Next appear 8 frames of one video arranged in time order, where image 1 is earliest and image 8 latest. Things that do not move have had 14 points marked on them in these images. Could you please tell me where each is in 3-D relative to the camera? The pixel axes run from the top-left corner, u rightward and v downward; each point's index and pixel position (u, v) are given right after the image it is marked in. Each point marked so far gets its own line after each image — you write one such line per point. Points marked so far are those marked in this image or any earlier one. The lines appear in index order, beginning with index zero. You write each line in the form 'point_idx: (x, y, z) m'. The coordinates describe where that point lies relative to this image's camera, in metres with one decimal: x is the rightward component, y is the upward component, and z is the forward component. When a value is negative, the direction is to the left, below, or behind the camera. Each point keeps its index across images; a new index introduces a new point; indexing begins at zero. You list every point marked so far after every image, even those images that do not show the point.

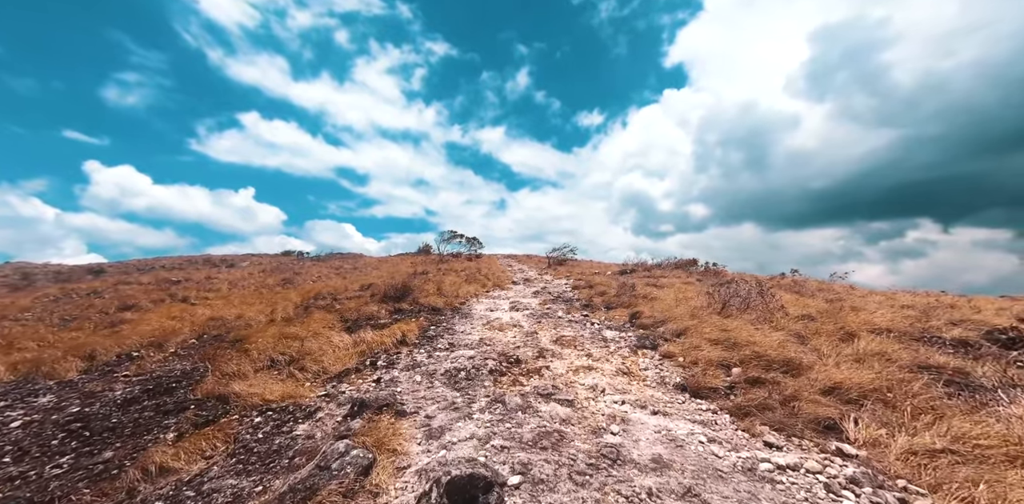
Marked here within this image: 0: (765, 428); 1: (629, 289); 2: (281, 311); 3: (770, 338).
0: (+3.8, -2.7, +5.7) m
1: (+5.7, -1.8, +18.2) m
2: (-10.6, -2.7, +17.2) m
3: (+6.7, -2.2, +9.8) m
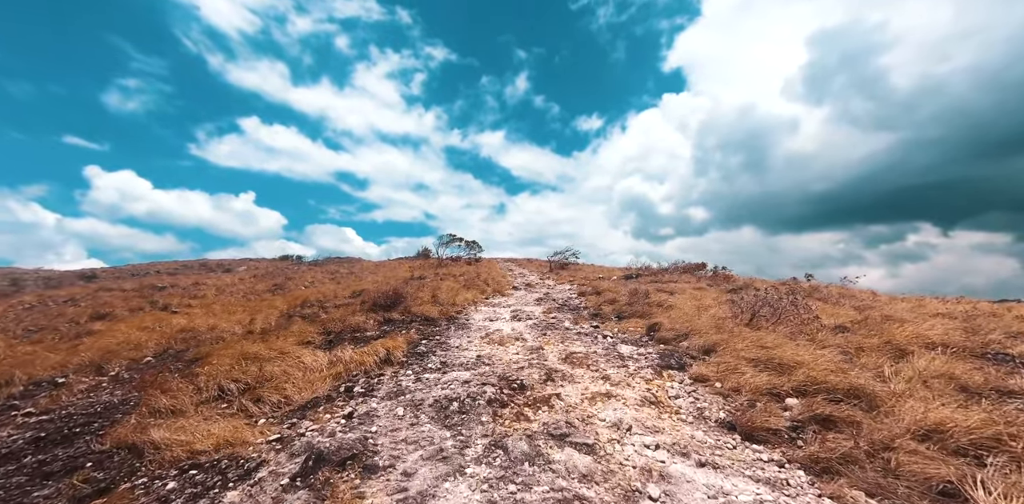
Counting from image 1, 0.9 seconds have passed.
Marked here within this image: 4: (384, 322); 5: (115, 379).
0: (+3.9, -2.7, +4.3) m
1: (+5.7, -2.0, +16.7) m
2: (-10.5, -2.9, +15.8) m
3: (+6.8, -2.3, +8.3) m
4: (-4.8, -2.7, +14.3) m
5: (-7.9, -2.5, +7.5) m
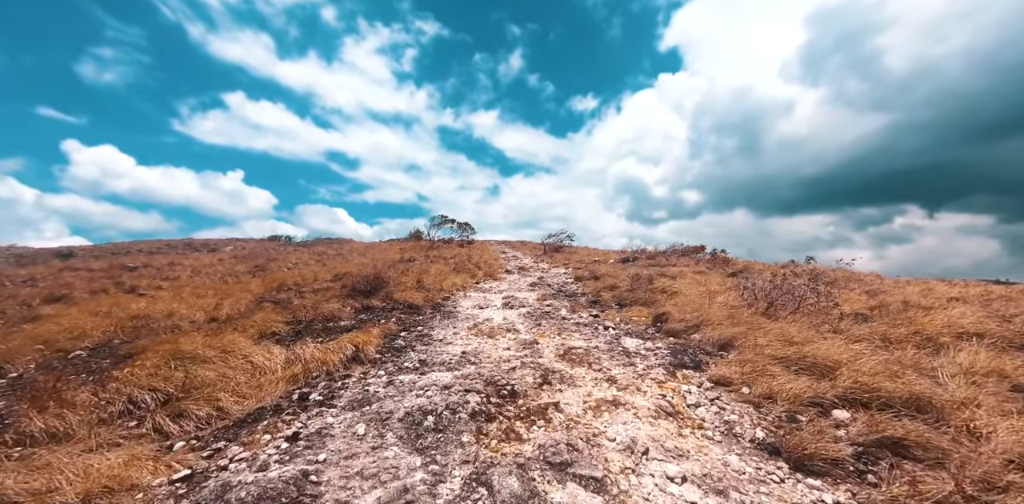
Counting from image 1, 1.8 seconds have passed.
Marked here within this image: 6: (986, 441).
0: (+3.8, -2.6, +3.1) m
1: (+5.4, -1.2, +15.5) m
2: (-10.8, -2.2, +14.3) m
3: (+6.6, -2.0, +7.2) m
4: (-5.2, -2.0, +12.9) m
5: (-8.1, -2.2, +6.1) m
6: (+5.4, -2.2, +4.3) m
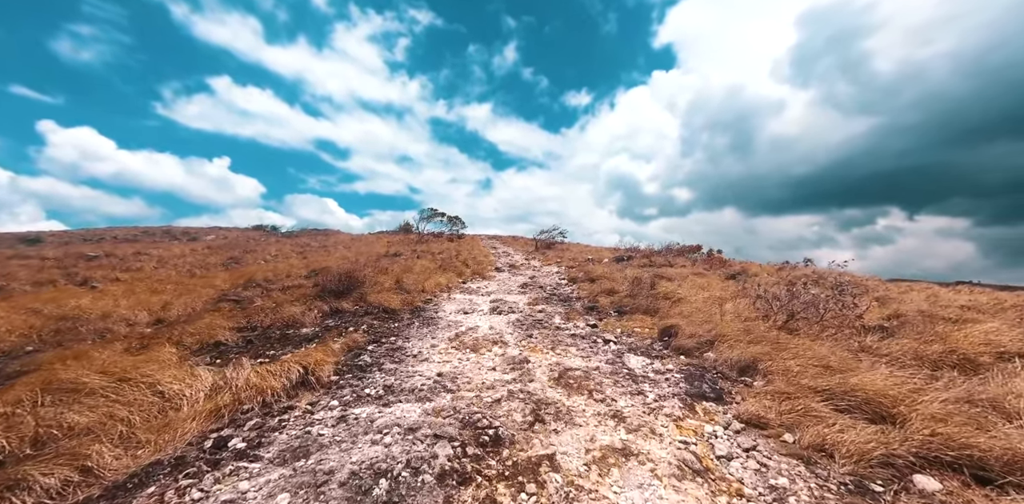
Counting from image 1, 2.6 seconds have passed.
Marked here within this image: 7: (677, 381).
0: (+3.6, -2.8, +1.8) m
1: (+4.9, -1.3, +14.2) m
2: (-11.2, -1.9, +12.7) m
3: (+6.3, -2.2, +6.0) m
4: (-5.5, -1.9, +11.4) m
5: (-8.3, -2.1, +4.5) m
6: (+5.2, -2.4, +3.1) m
7: (+3.0, -2.4, +6.9) m
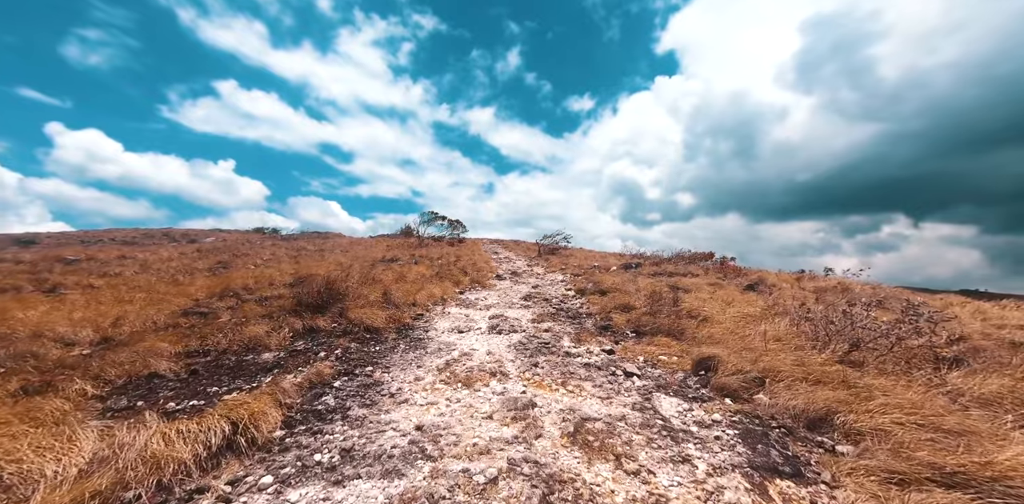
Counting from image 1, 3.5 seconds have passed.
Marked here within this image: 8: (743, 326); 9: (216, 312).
0: (+3.6, -3.0, +0.1) m
1: (+5.0, -1.6, +12.6) m
2: (-11.2, -2.1, +11.1) m
3: (+6.3, -2.4, +4.3) m
4: (-5.5, -2.1, +9.8) m
5: (-8.3, -2.3, +2.9) m
6: (+5.2, -2.6, +1.4) m
7: (+3.1, -2.6, +5.2) m
8: (+6.3, -2.0, +10.4) m
9: (-10.0, -2.0, +12.9) m
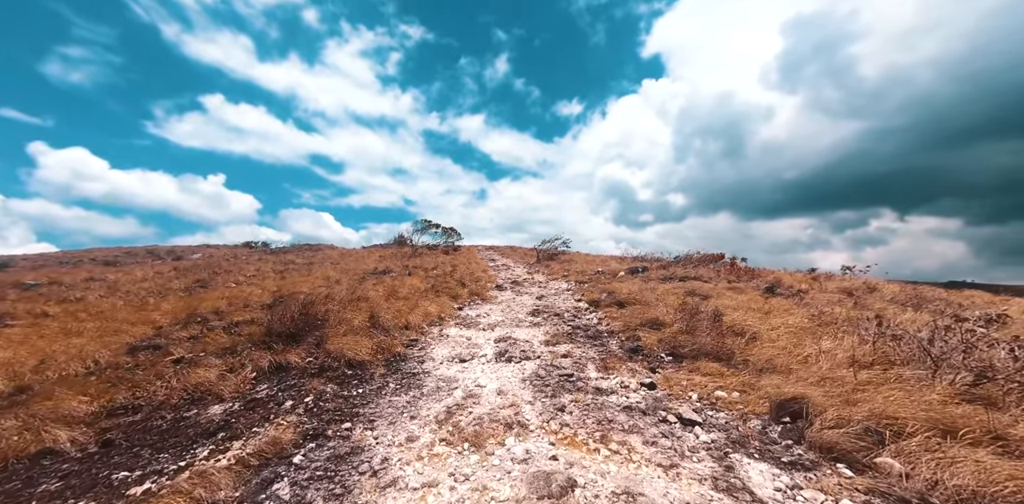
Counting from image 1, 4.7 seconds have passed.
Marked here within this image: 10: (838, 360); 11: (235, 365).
0: (+4.1, -3.0, -1.7) m
1: (+5.3, -1.8, +10.8) m
2: (-10.9, -2.8, +9.0) m
3: (+6.8, -2.4, +2.5) m
4: (-5.2, -2.6, +7.9) m
5: (-7.8, -2.7, +0.9) m
6: (+5.7, -2.6, -0.4) m
7: (+3.5, -2.7, +3.4) m
8: (+6.6, -2.1, +8.7) m
9: (-9.8, -2.6, +10.9) m
10: (+6.5, -2.1, +7.5) m
11: (-6.2, -2.4, +8.5) m
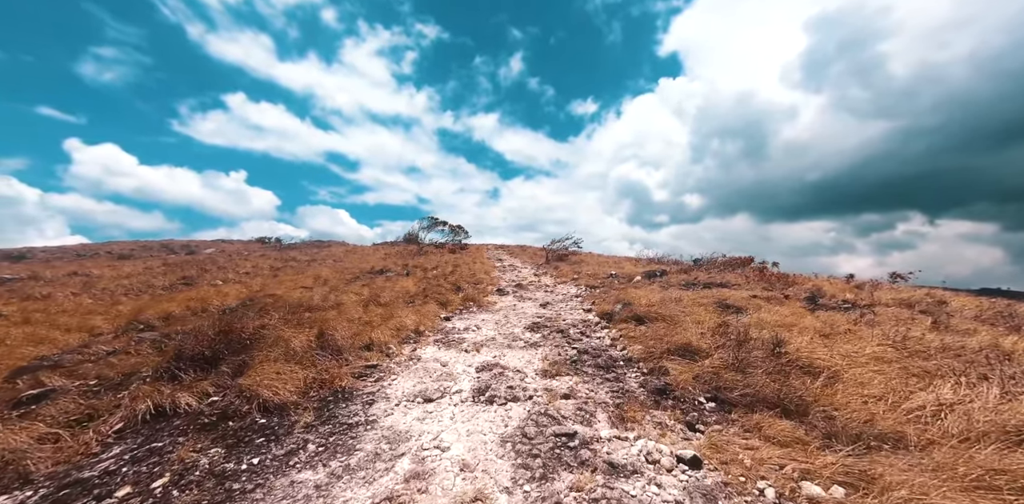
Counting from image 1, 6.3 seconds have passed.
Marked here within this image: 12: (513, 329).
0: (+3.4, -3.1, -4.3) m
1: (+5.0, -1.9, +8.1) m
2: (-11.2, -2.7, +6.9) m
3: (+6.2, -2.6, -0.2) m
4: (-5.5, -2.5, +5.5) m
5: (-8.5, -2.6, -1.3) m
6: (+5.0, -2.7, -3.1) m
7: (+2.9, -2.8, +0.8) m
8: (+6.3, -2.2, +5.9) m
9: (-10.0, -2.5, +8.7) m
10: (+6.1, -2.2, +4.8) m
11: (-6.6, -2.4, +6.2) m
12: (0.0, -2.4, +12.0) m
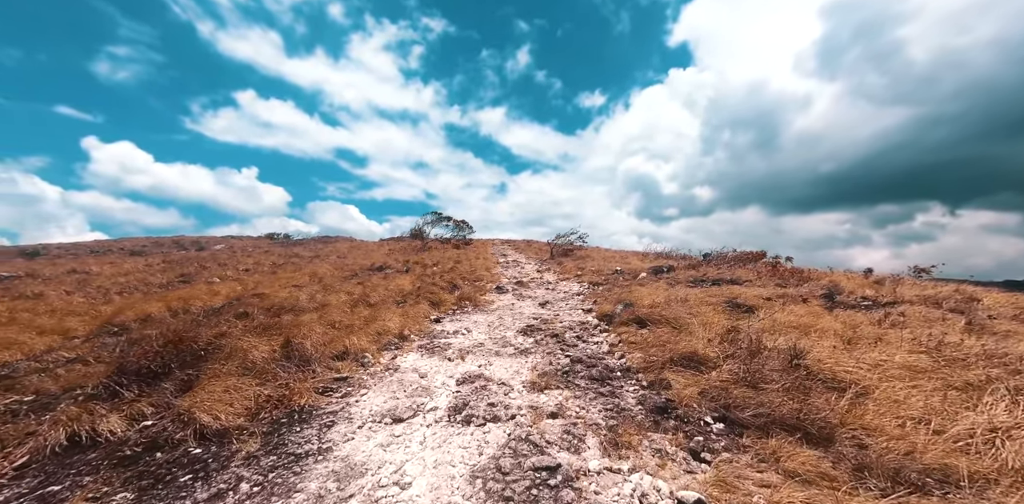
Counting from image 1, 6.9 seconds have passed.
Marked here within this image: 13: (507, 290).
0: (+2.8, -3.3, -5.2) m
1: (+4.7, -1.9, +7.2) m
2: (-11.6, -2.8, +6.3) m
3: (+5.7, -2.7, -1.2) m
4: (-5.9, -2.6, +4.8) m
5: (-9.0, -2.8, -2.0) m
6: (+4.5, -2.9, -4.0) m
7: (+2.5, -2.9, -0.1) m
8: (+5.9, -2.2, +4.9) m
9: (-10.3, -2.5, +8.1) m
10: (+5.7, -2.2, +3.8) m
11: (-6.9, -2.4, +5.5) m
12: (-0.2, -2.4, +11.1) m
13: (-0.4, -2.0, +19.6) m
